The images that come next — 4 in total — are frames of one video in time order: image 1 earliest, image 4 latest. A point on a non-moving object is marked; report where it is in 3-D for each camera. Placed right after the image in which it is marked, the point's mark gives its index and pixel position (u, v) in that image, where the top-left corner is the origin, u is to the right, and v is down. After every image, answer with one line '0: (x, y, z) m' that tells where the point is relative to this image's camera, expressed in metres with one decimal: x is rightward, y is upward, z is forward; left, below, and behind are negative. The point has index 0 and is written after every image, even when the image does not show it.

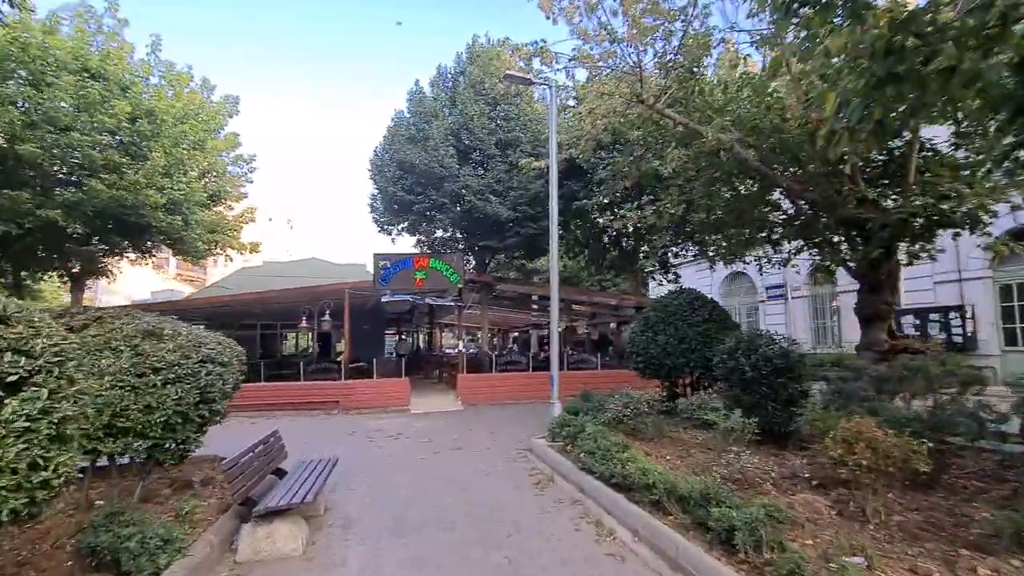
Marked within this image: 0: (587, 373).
0: (+2.6, -2.9, +16.1) m
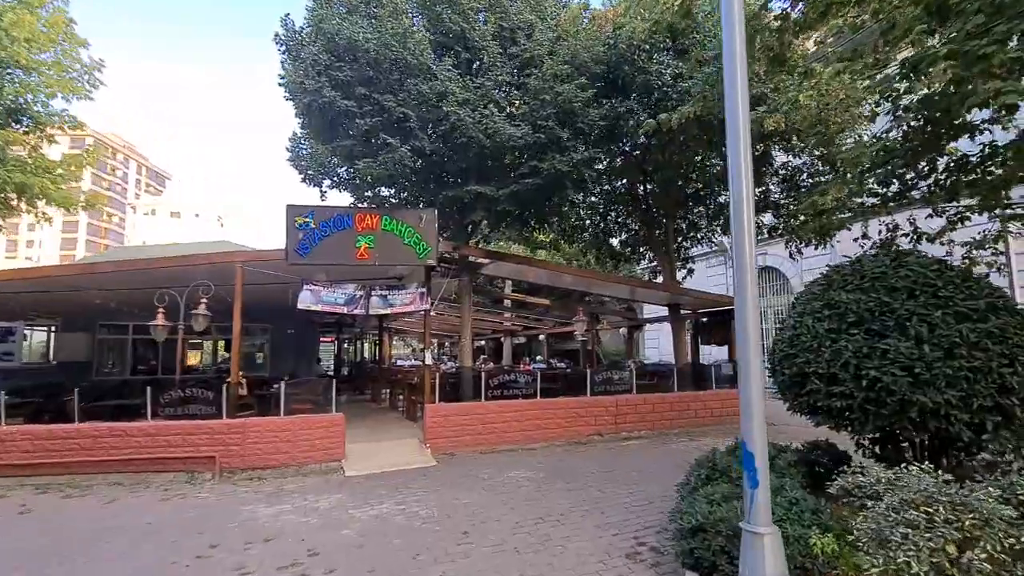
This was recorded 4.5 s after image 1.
0: (+2.4, -2.6, +10.8) m
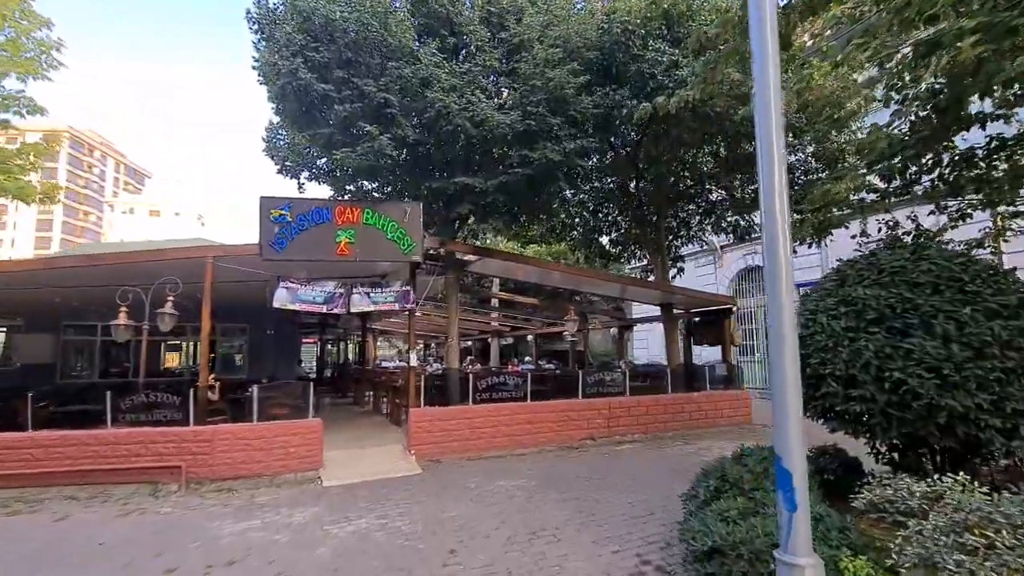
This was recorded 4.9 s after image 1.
0: (+2.2, -2.5, +10.4) m
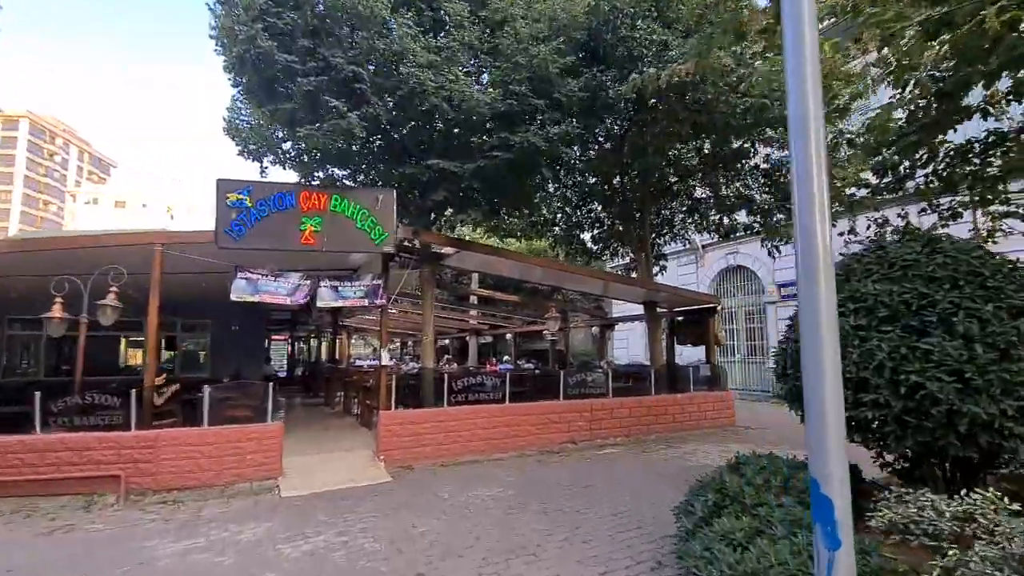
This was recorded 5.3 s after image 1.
0: (+1.8, -2.4, +10.0) m
